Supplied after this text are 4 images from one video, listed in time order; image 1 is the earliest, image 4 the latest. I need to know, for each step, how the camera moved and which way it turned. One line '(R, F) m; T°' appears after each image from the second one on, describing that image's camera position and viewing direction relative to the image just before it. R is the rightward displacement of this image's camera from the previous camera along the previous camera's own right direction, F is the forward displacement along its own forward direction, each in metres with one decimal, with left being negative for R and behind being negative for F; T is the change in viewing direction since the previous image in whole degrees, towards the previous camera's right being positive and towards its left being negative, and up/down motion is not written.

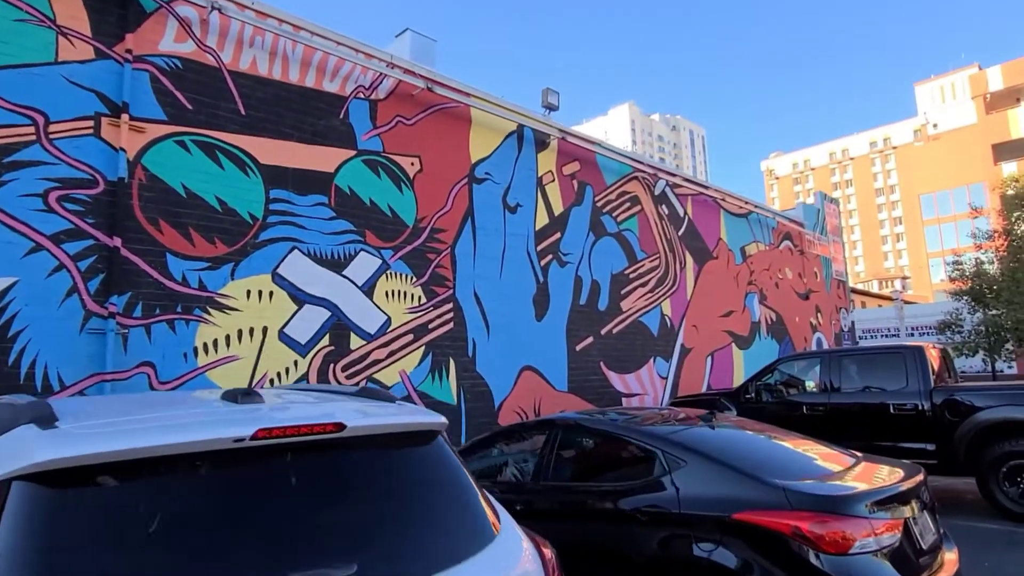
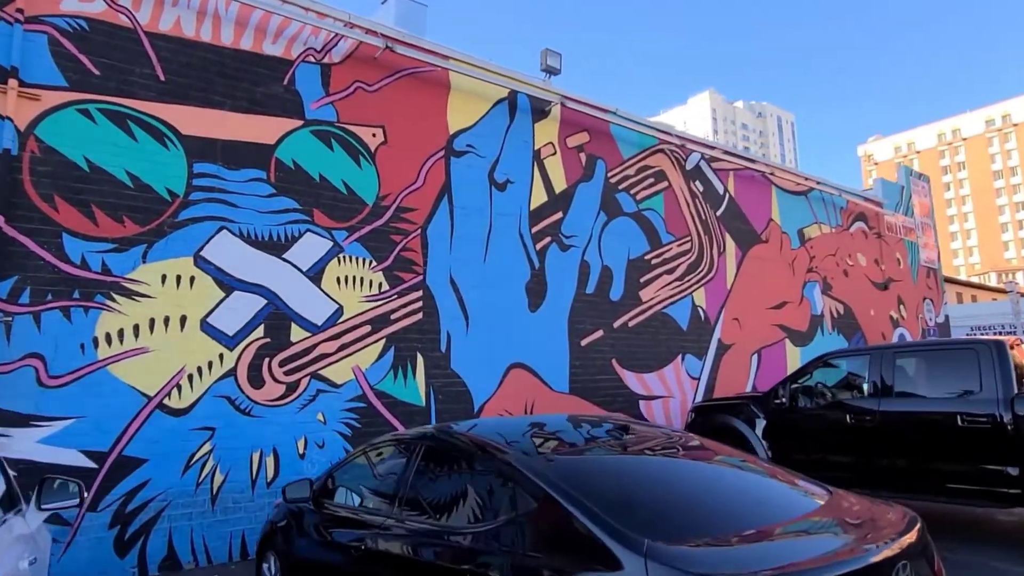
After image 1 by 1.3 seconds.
(+1.3, +1.2) m; -8°
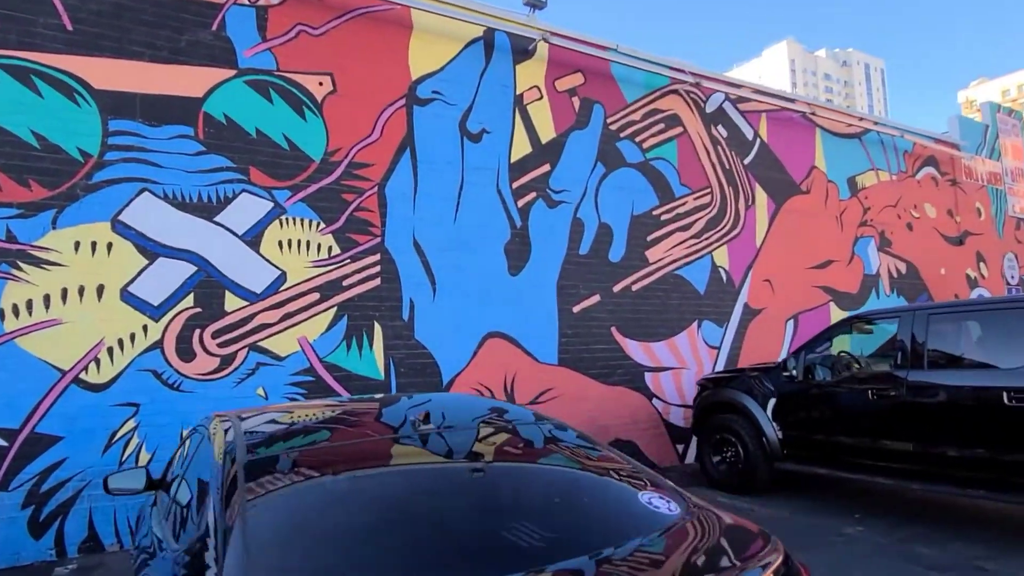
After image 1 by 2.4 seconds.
(+1.2, +0.9) m; -7°
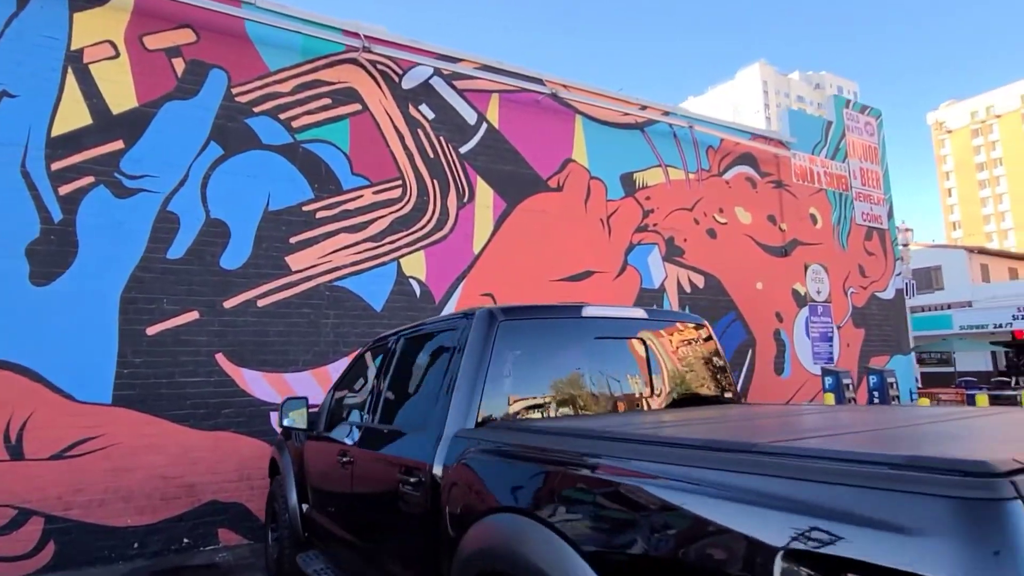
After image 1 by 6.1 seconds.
(+4.5, +1.9) m; +1°
